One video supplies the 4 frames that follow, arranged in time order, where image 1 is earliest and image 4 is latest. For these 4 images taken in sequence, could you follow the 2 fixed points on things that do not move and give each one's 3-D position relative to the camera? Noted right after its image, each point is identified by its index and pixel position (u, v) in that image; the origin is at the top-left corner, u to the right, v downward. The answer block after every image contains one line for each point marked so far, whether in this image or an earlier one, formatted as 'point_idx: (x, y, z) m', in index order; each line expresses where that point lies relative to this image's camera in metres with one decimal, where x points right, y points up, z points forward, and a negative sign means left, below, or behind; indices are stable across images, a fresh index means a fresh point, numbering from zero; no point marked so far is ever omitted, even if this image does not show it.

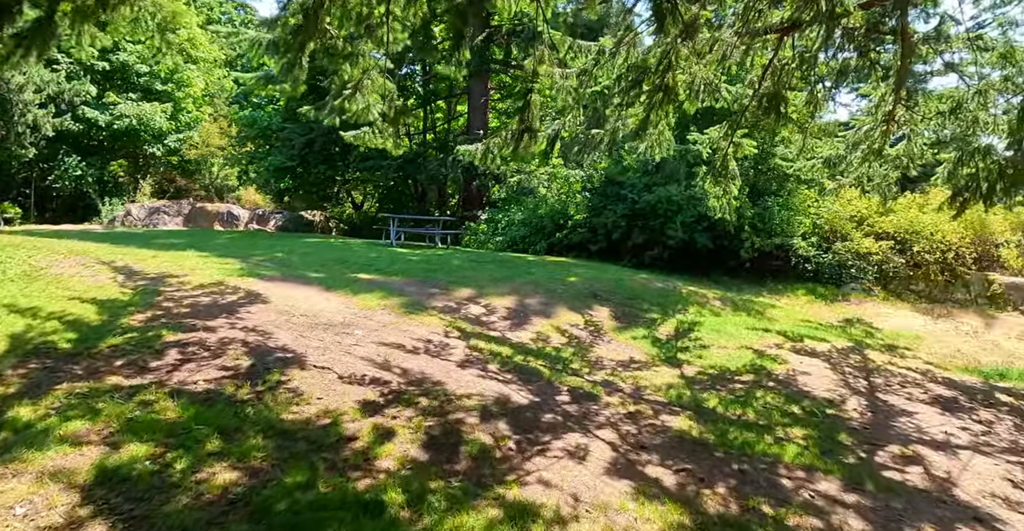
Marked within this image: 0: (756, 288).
0: (+5.8, -0.5, +13.4) m
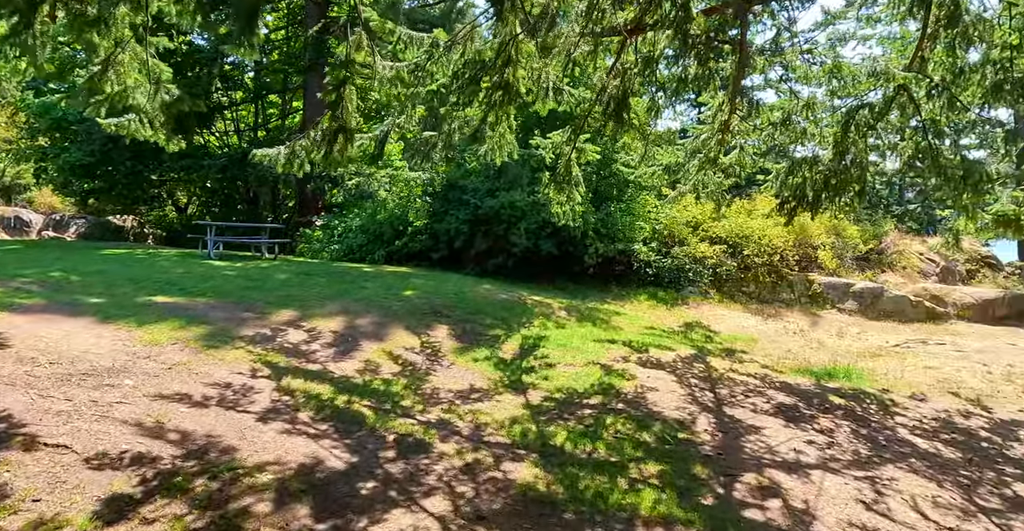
0: (+2.0, -0.6, +13.3) m
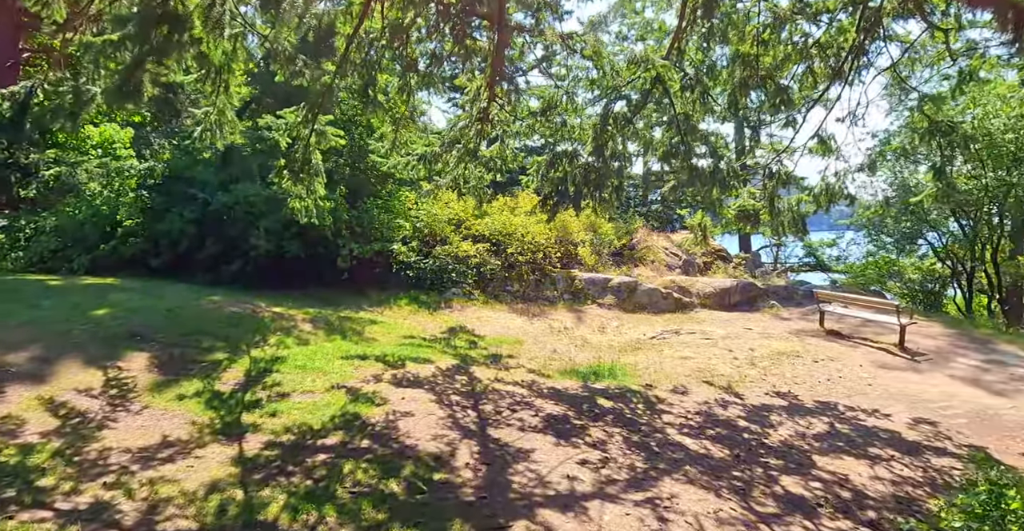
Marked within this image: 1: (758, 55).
0: (-3.2, -0.7, +11.7) m
1: (+2.5, +2.1, +5.7) m
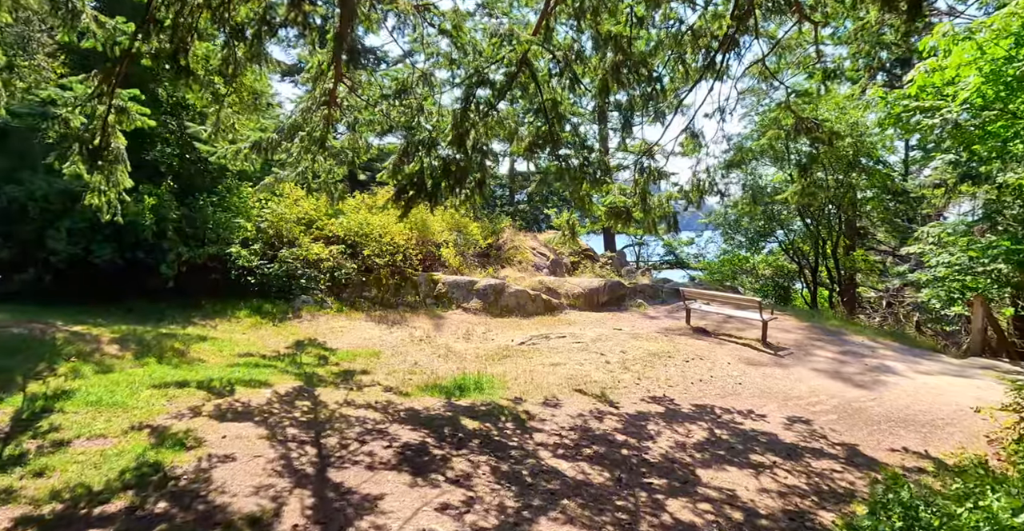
0: (-5.8, -0.8, +9.9) m
1: (+1.1, +2.2, +5.4) m
